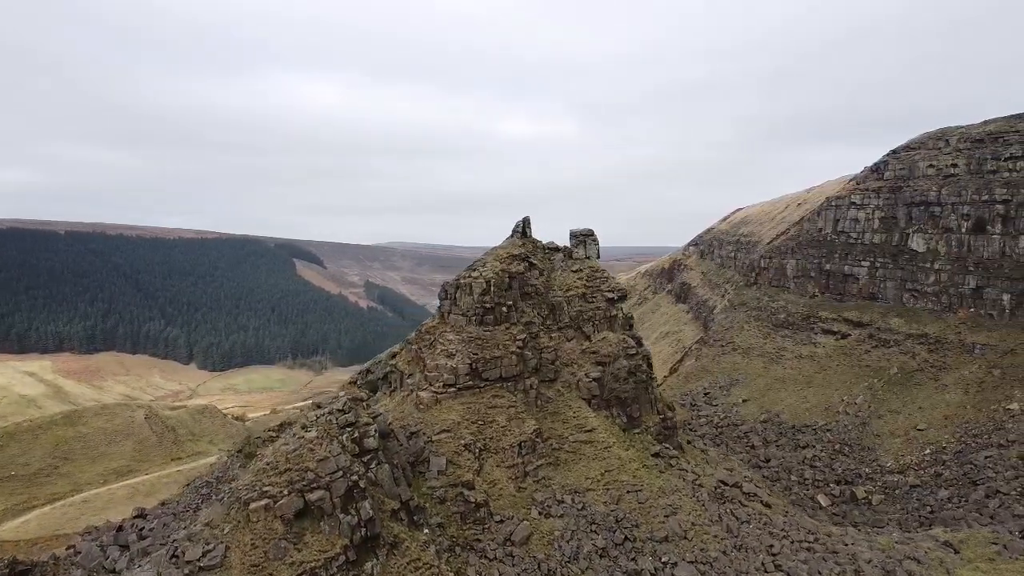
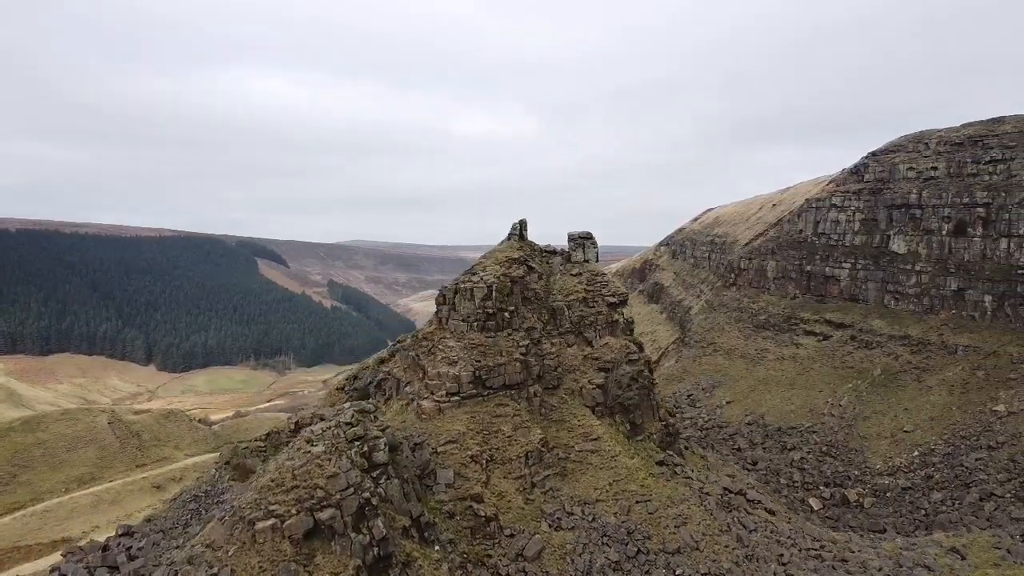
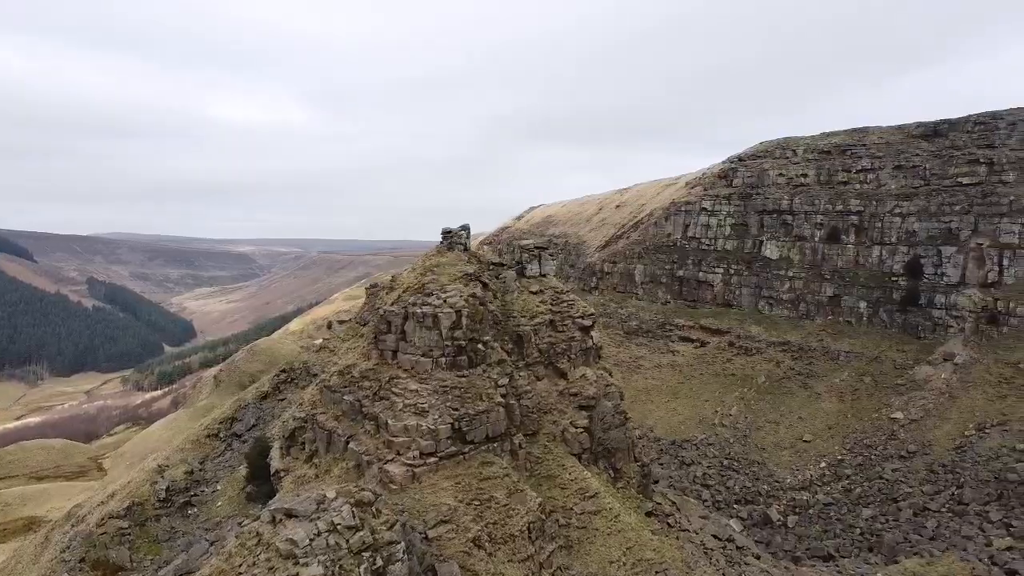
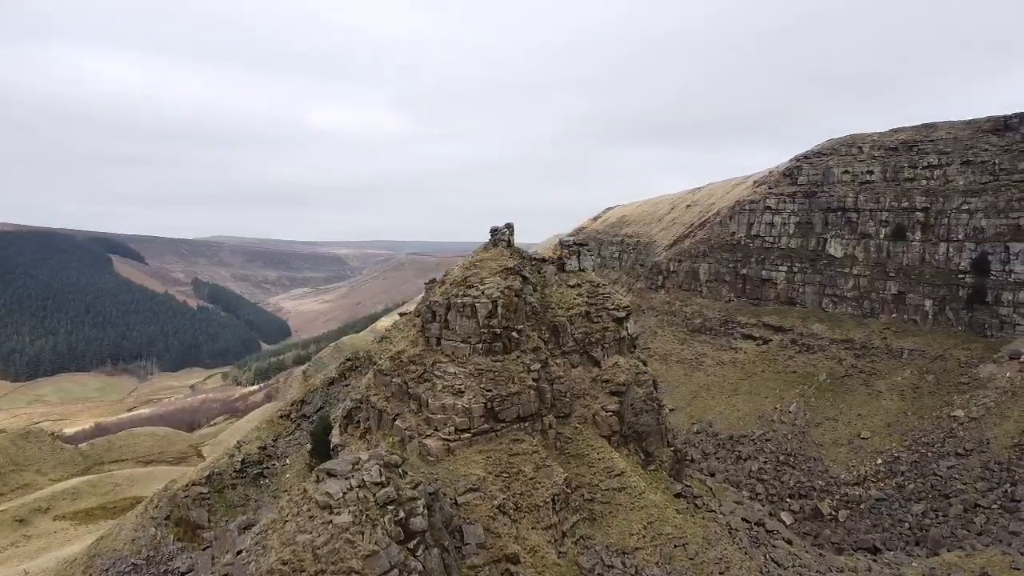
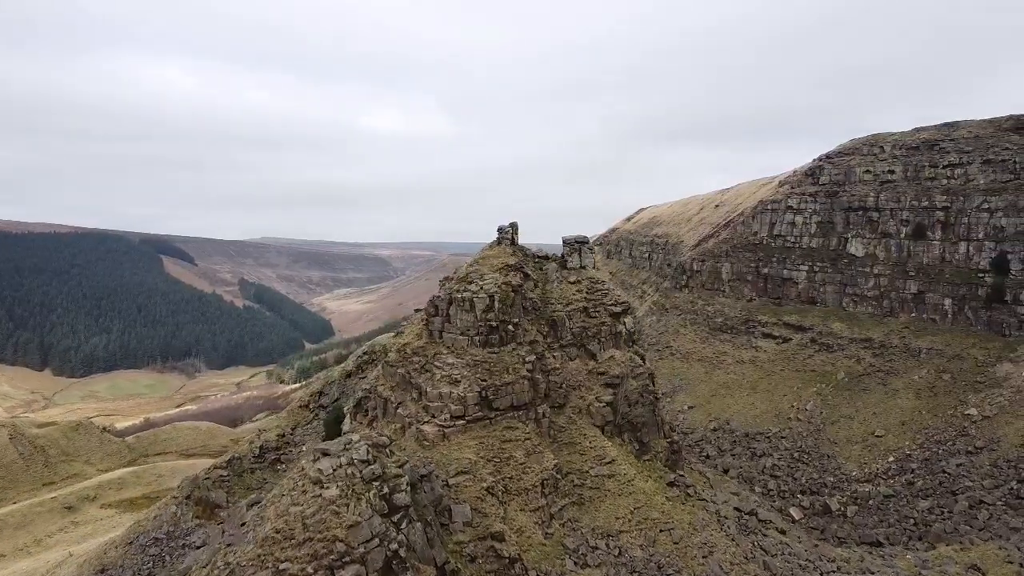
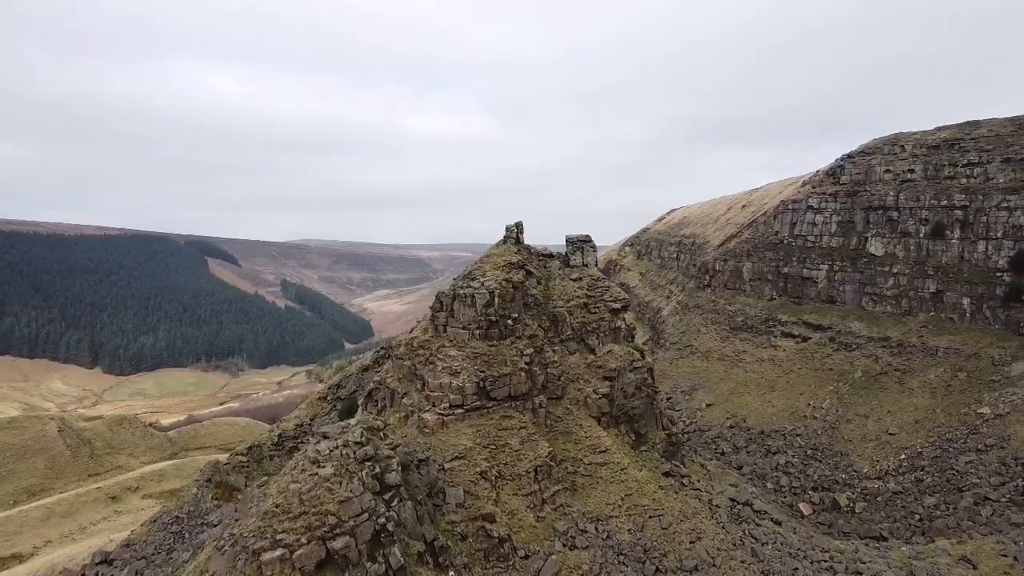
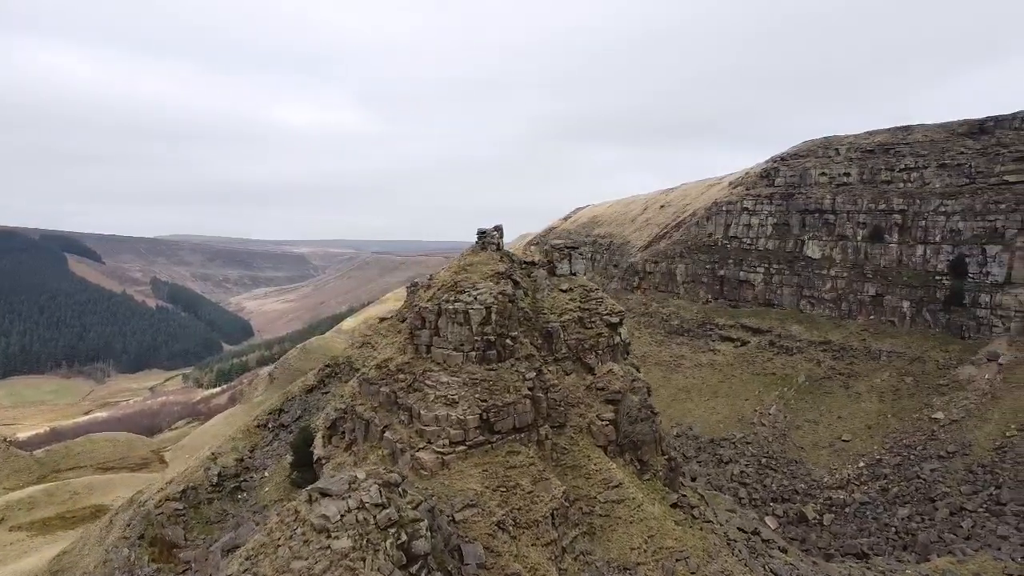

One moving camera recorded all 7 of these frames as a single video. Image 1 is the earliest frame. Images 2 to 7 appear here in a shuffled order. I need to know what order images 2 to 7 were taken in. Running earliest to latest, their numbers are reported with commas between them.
2, 6, 5, 4, 7, 3
